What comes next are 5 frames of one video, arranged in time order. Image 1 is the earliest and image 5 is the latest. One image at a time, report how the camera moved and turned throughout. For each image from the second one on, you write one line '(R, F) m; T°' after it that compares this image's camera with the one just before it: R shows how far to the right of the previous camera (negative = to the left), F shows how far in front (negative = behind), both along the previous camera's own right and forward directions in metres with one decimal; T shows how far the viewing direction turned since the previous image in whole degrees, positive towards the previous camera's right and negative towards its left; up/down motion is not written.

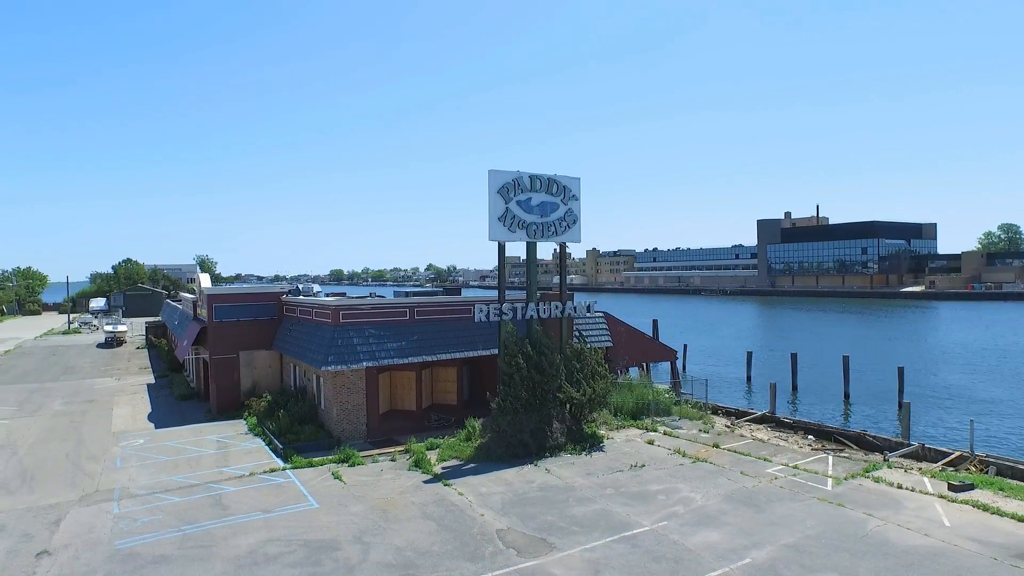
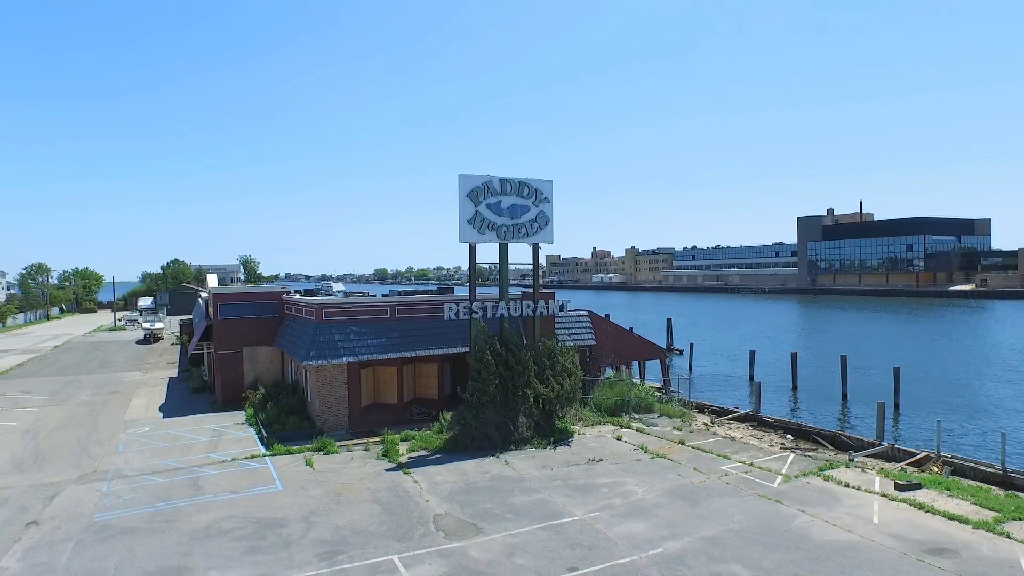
(+2.7, -0.8) m; -5°
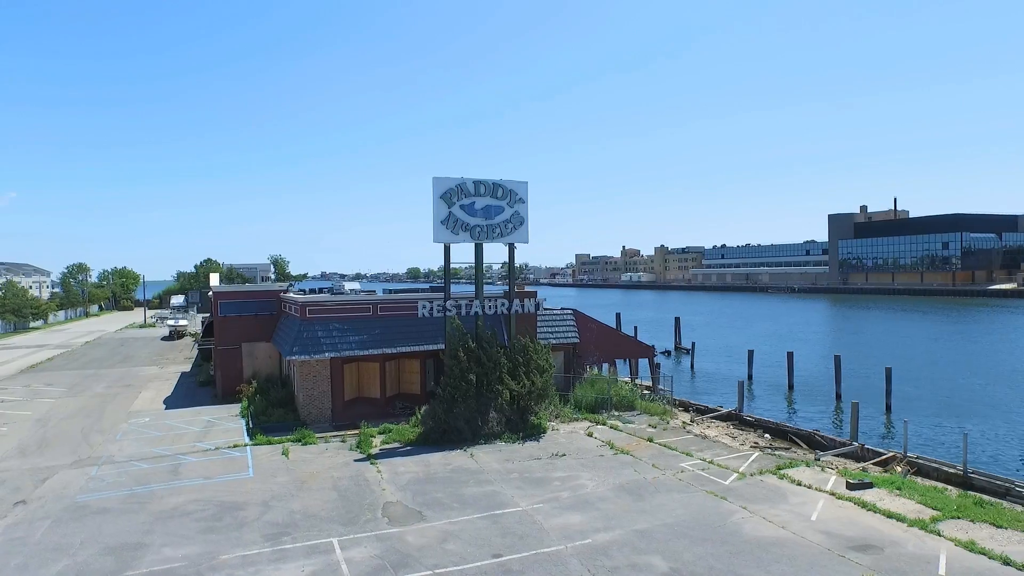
(+2.3, -0.5) m; -3°
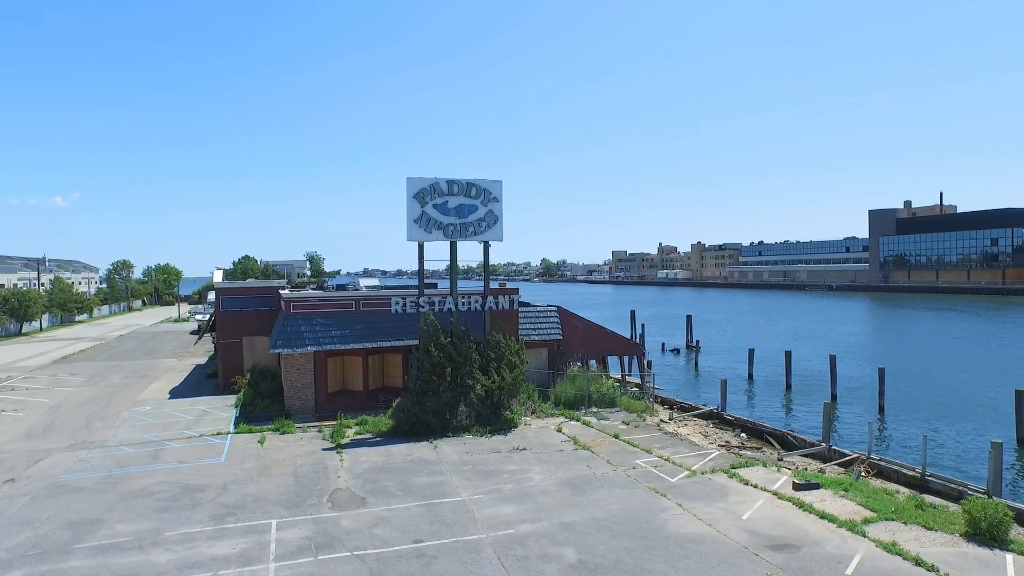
(+2.7, -0.4) m; -4°
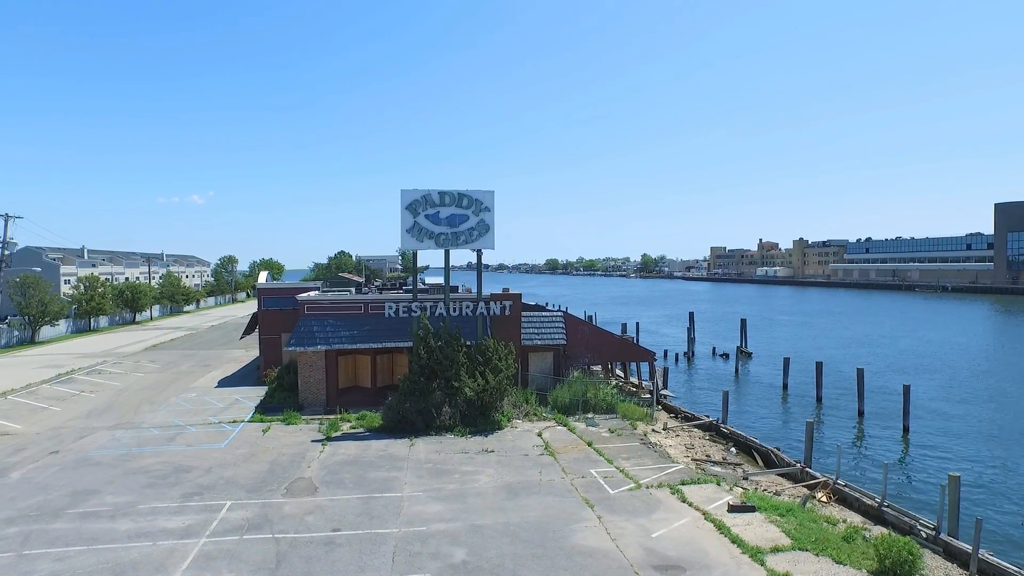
(+4.7, -0.3) m; -10°
